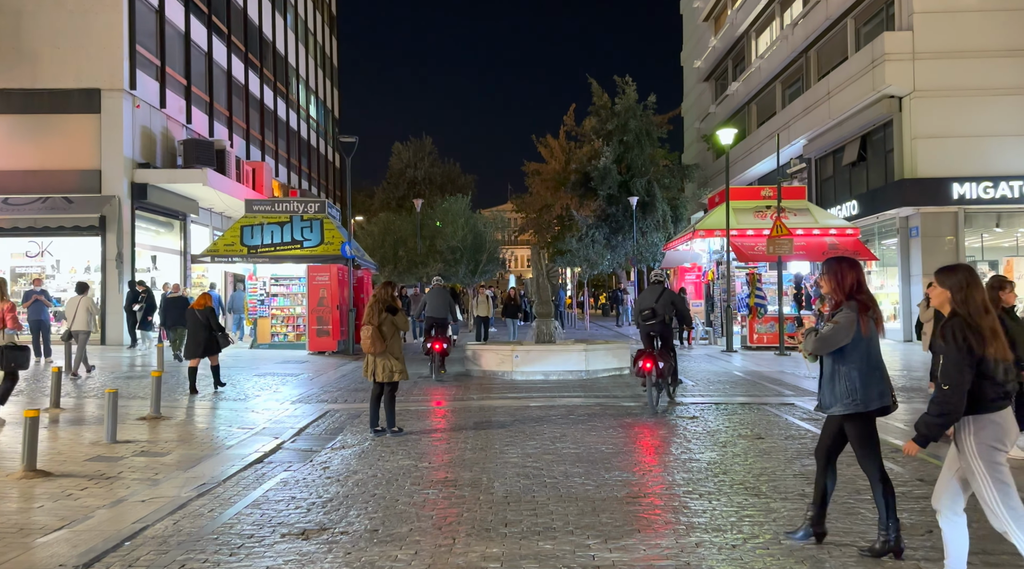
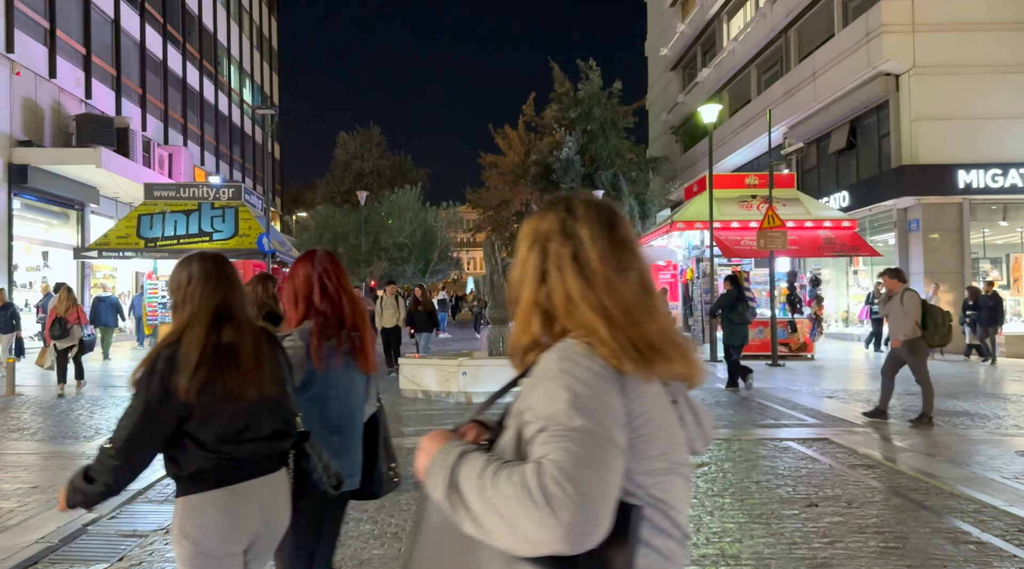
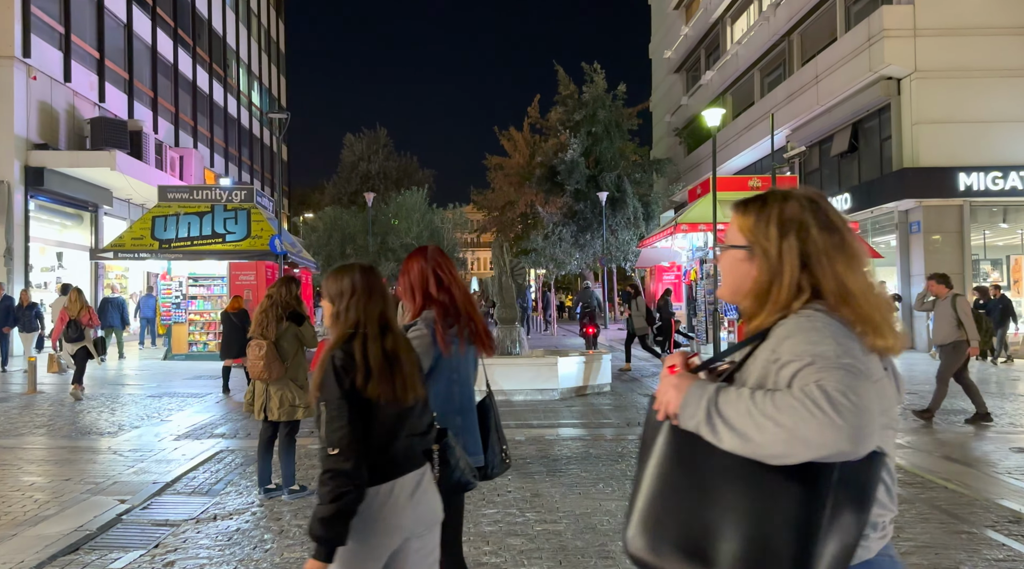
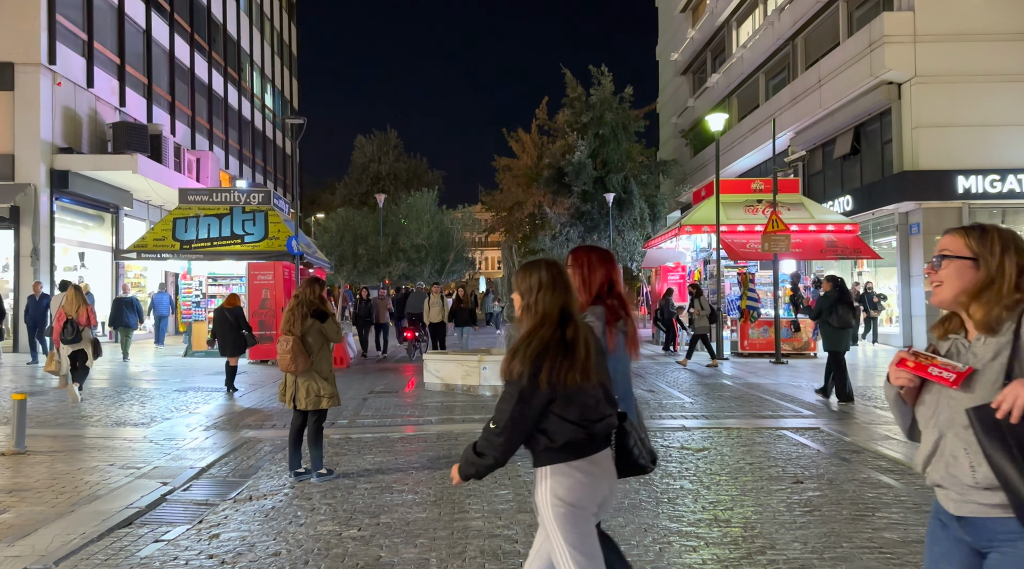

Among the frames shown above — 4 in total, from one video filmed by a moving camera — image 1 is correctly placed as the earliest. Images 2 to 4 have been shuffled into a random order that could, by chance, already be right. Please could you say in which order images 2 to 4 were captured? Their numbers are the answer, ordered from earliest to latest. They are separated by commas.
4, 3, 2
